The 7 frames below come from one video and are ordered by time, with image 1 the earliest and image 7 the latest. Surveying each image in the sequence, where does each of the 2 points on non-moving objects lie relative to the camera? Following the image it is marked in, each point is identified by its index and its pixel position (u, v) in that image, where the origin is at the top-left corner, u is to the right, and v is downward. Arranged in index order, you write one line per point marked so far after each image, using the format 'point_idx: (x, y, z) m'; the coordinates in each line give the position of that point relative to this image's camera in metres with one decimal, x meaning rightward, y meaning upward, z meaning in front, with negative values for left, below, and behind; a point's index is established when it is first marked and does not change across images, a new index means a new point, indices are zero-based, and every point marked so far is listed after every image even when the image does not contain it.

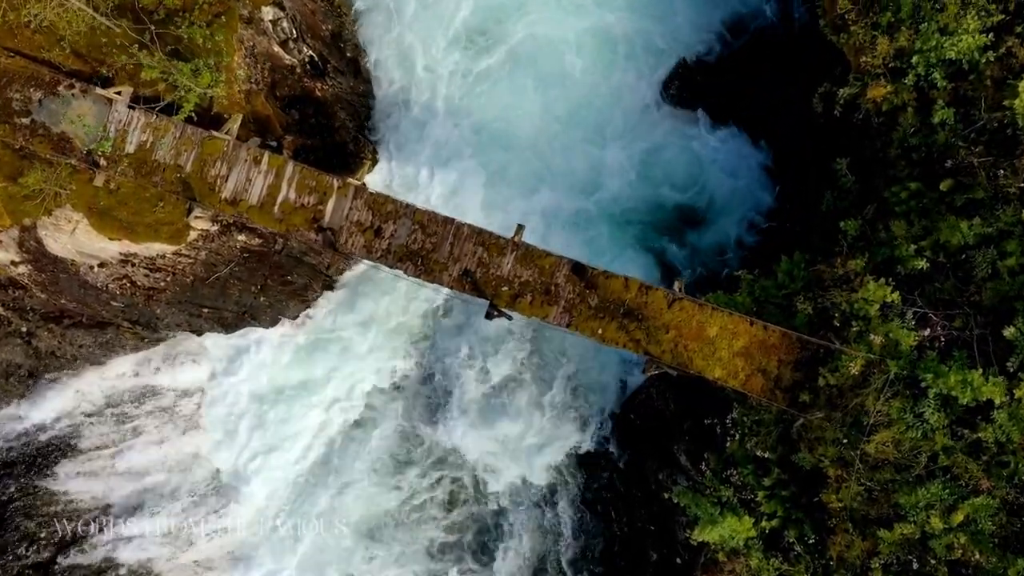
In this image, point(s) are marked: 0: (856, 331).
0: (+4.8, -0.6, +9.0) m
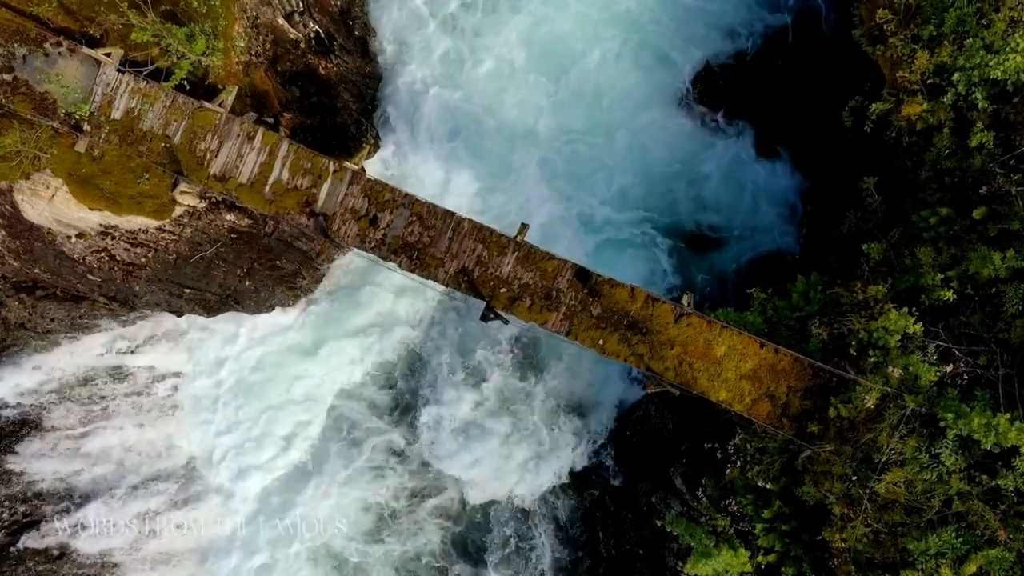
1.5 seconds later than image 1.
0: (+4.7, -1.0, +8.4) m
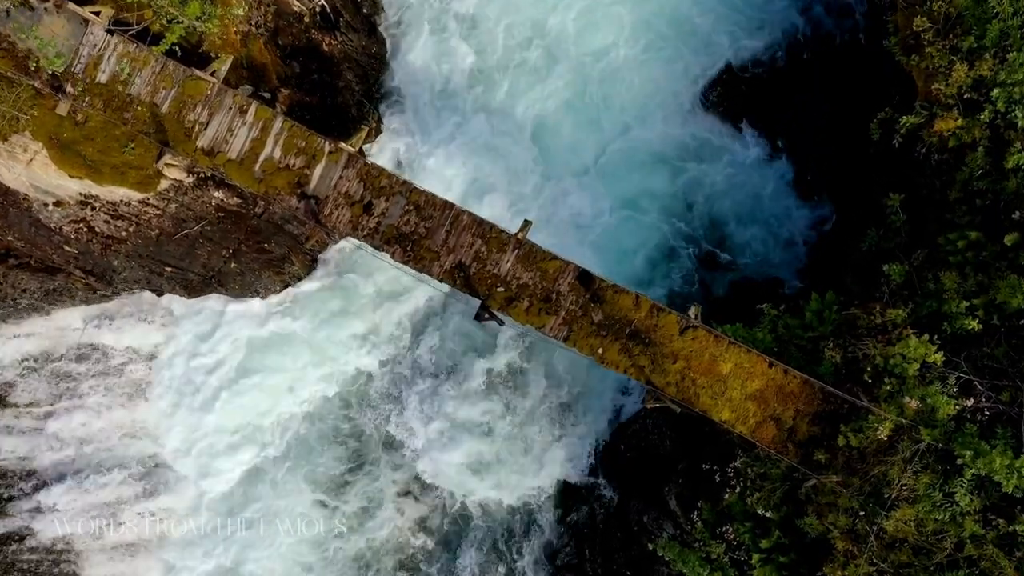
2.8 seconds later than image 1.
0: (+4.6, -1.3, +7.9) m
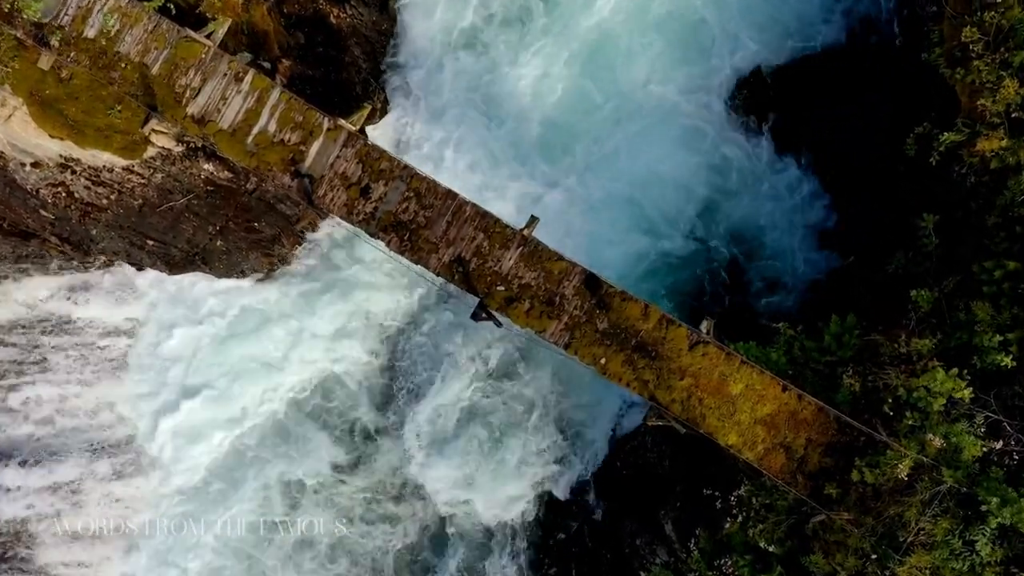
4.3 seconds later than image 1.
0: (+4.5, -1.6, +7.4) m
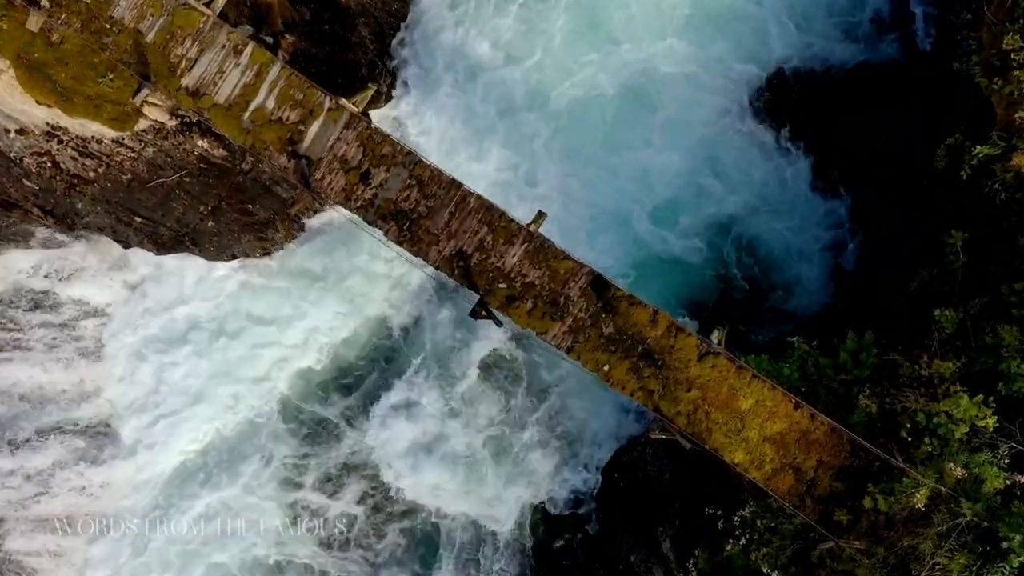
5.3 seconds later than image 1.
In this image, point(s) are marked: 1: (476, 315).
0: (+4.5, -1.8, +7.0) m
1: (-0.4, -0.3, +7.8) m
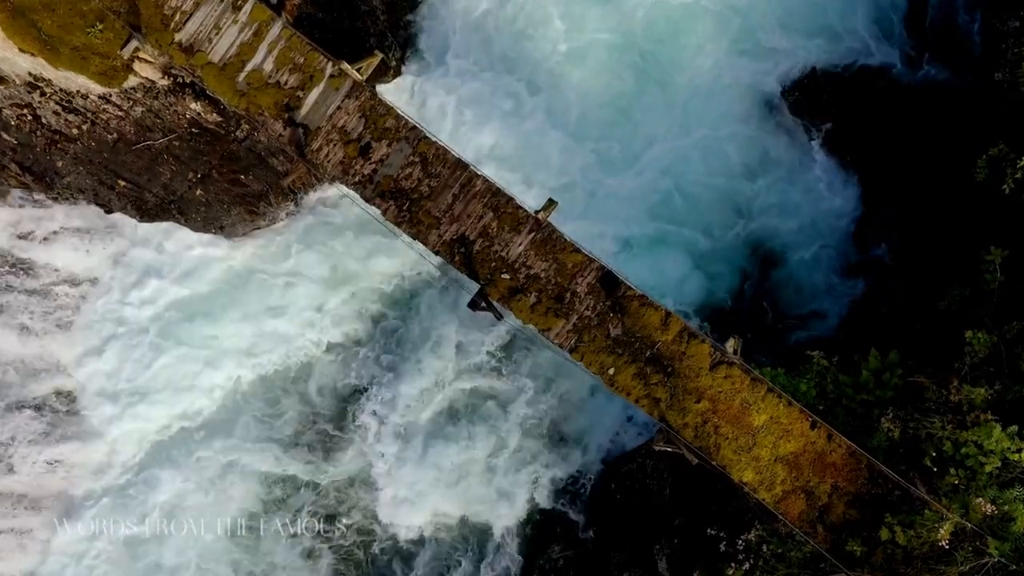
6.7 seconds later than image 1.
0: (+4.4, -2.0, +6.5) m
1: (-0.4, -0.2, +7.3) m
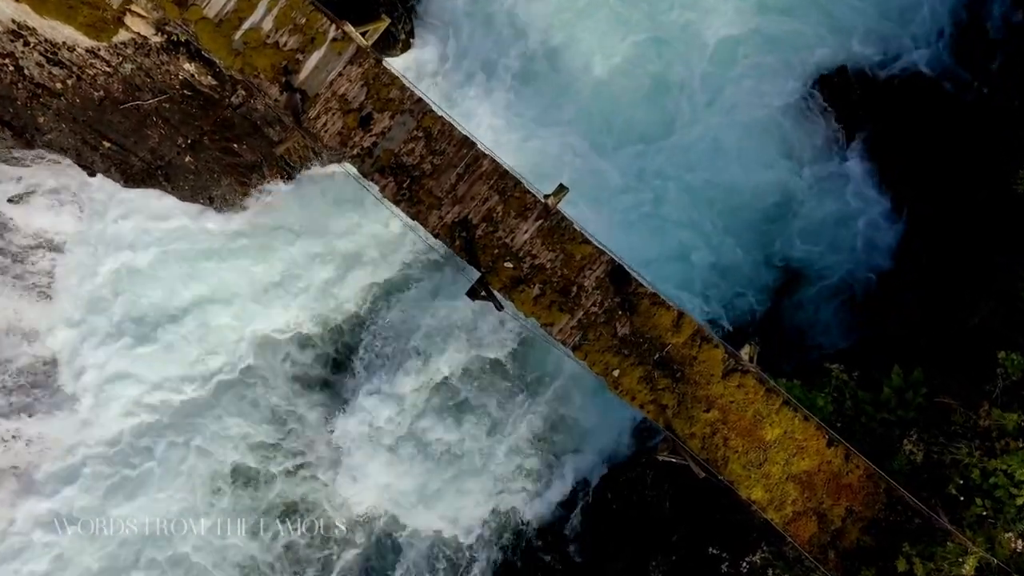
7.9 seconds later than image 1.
0: (+4.3, -2.1, +6.0) m
1: (-0.4, -0.1, +6.8) m
